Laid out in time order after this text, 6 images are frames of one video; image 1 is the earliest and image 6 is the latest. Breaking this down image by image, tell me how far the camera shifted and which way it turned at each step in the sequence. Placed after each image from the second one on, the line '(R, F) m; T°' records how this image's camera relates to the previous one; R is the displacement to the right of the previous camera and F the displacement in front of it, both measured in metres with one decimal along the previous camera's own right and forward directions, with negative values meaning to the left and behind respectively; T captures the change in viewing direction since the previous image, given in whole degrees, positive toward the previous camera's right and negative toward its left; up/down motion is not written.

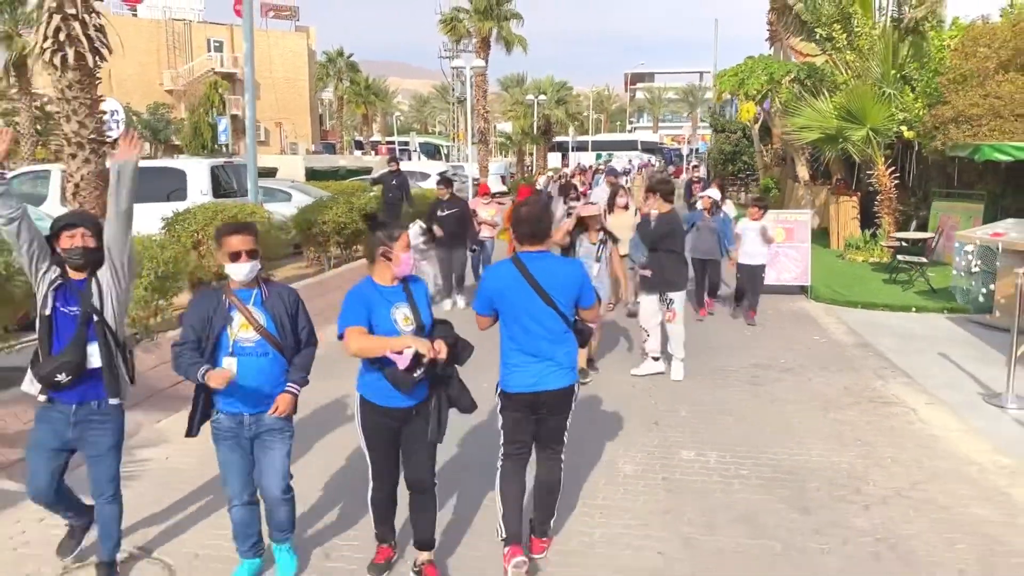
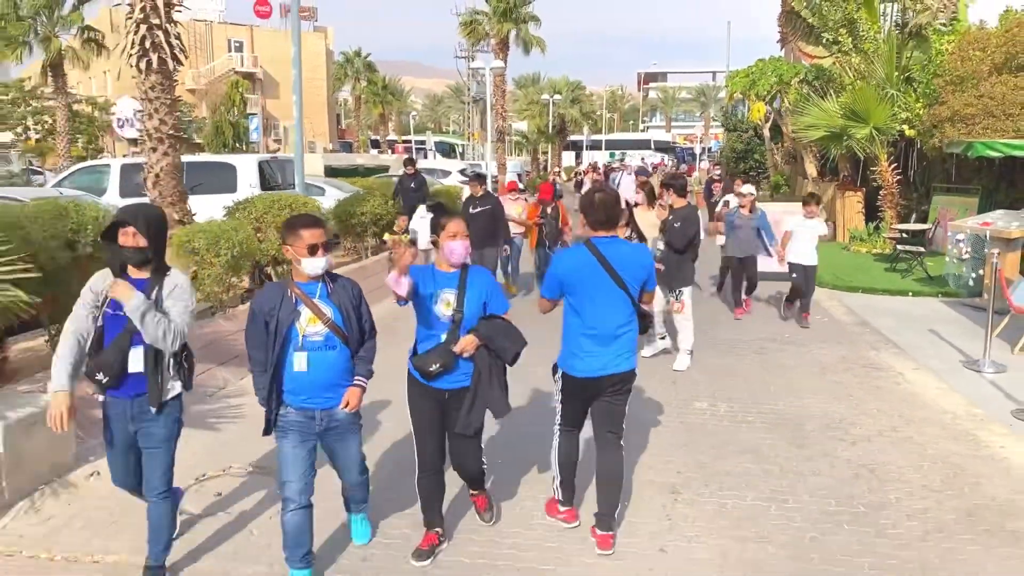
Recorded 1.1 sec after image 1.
(-0.2, -0.9) m; -1°
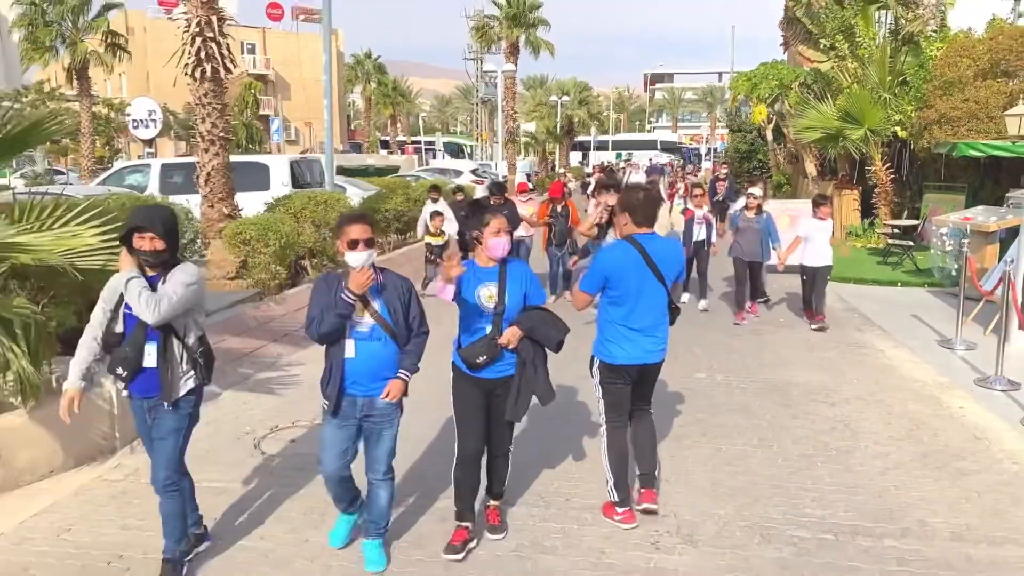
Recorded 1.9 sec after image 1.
(-0.1, -0.9) m; 0°
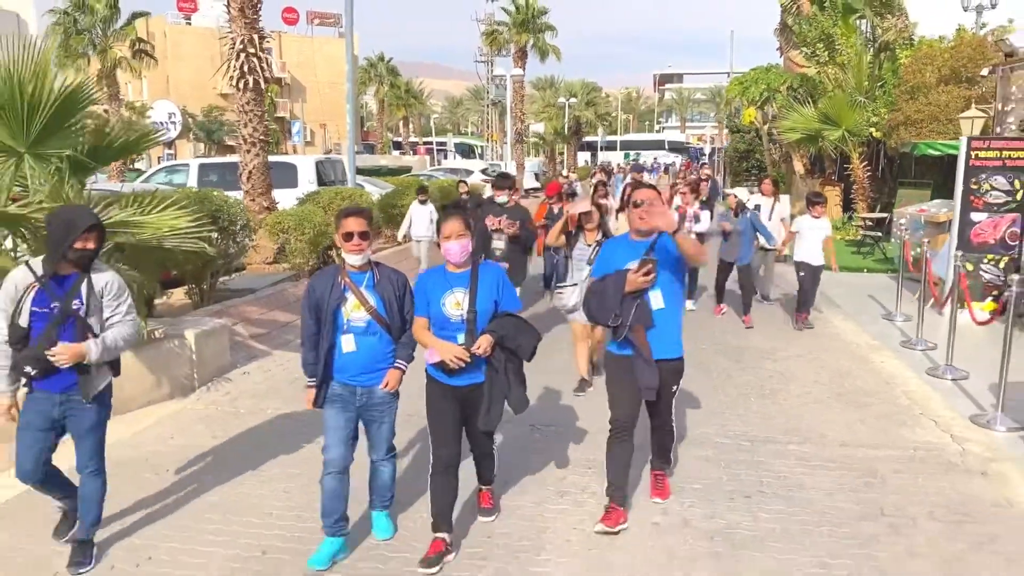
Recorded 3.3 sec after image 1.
(+0.1, -1.4) m; -1°
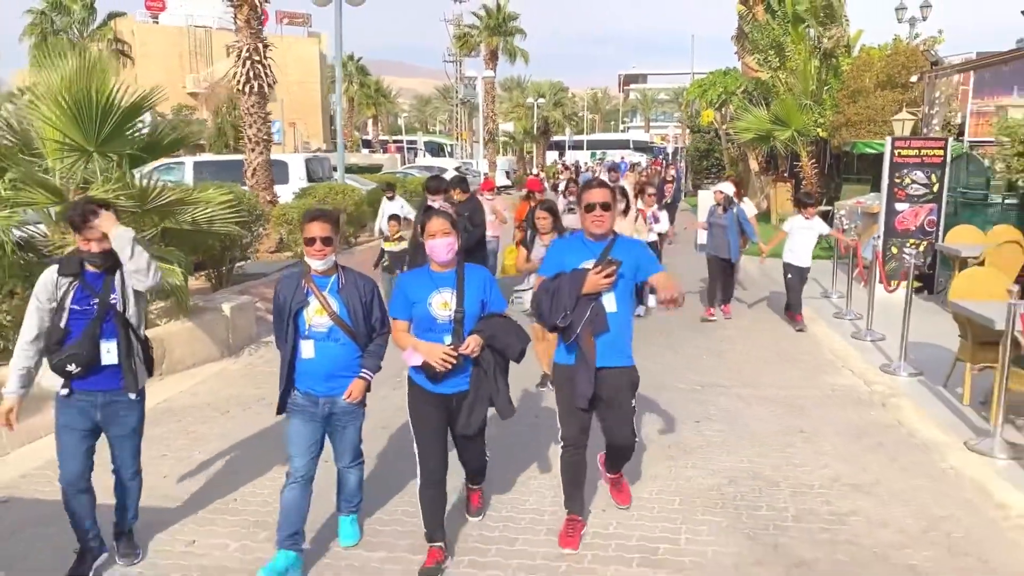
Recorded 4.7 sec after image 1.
(-0.2, -1.2) m; +2°
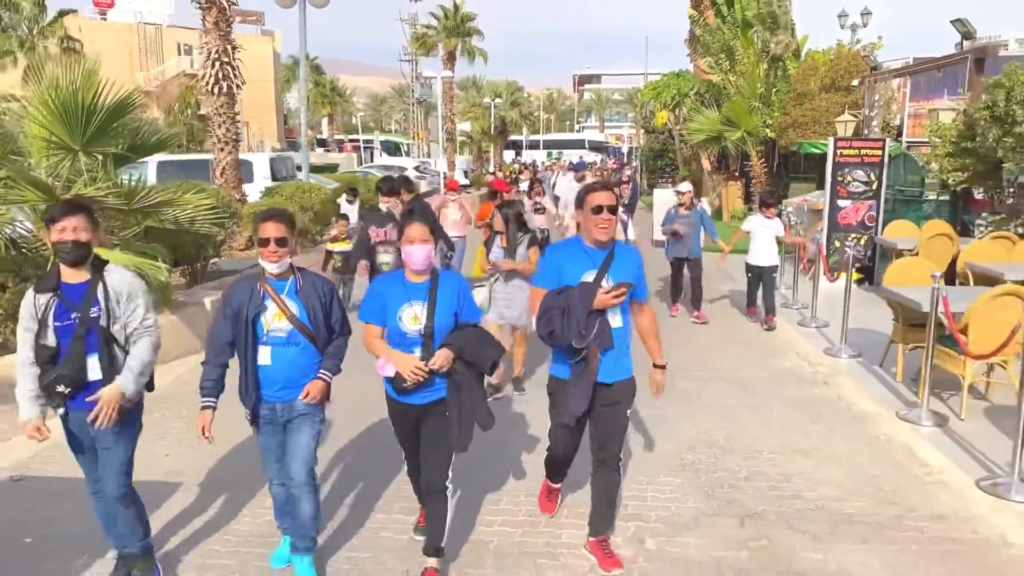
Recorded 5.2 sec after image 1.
(-0.1, -0.4) m; +3°
